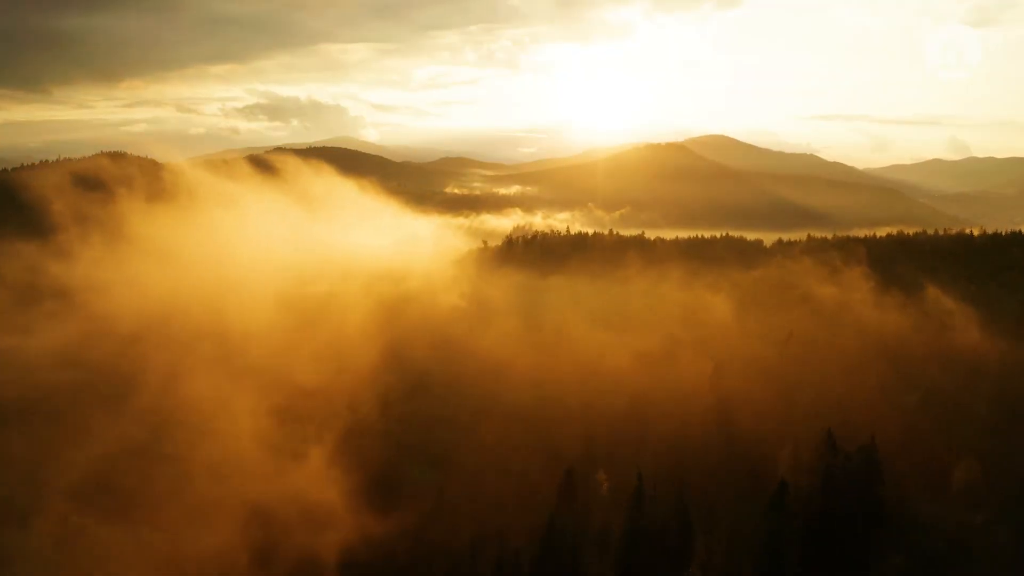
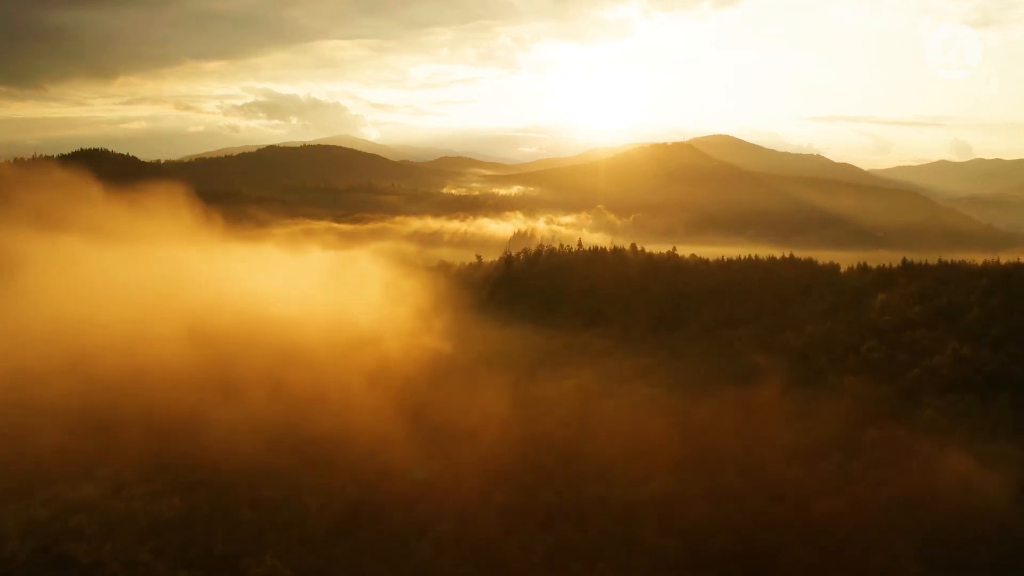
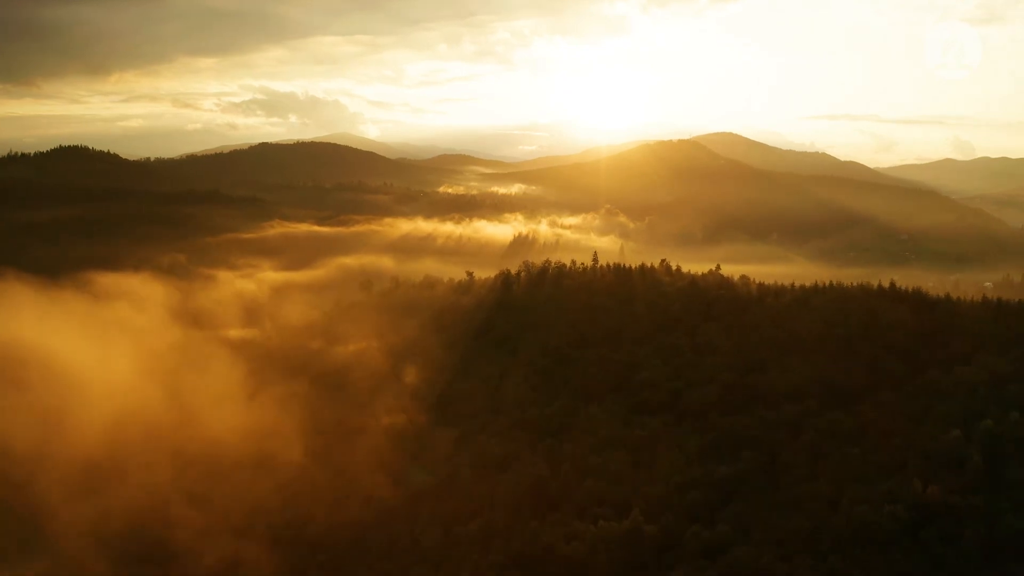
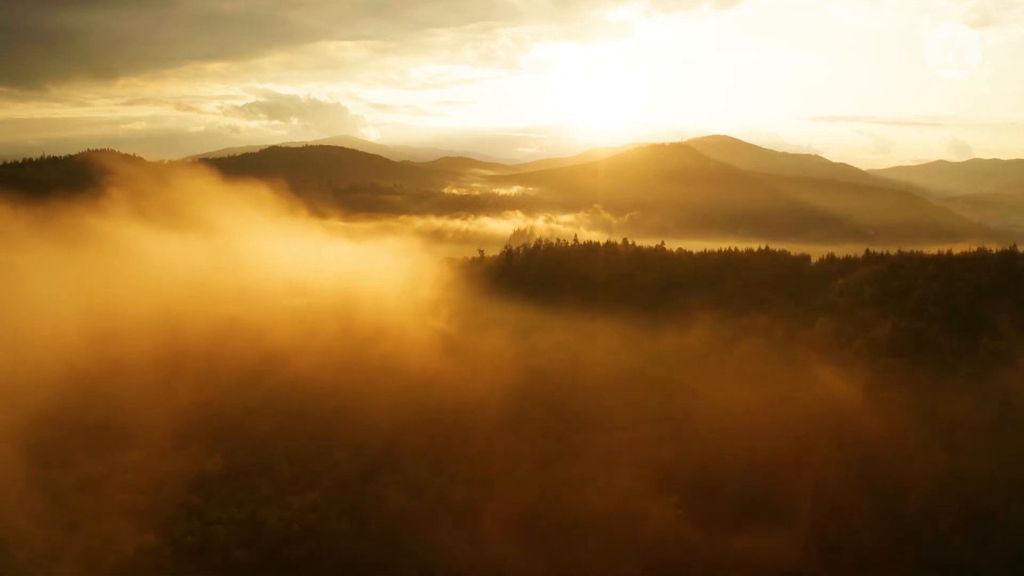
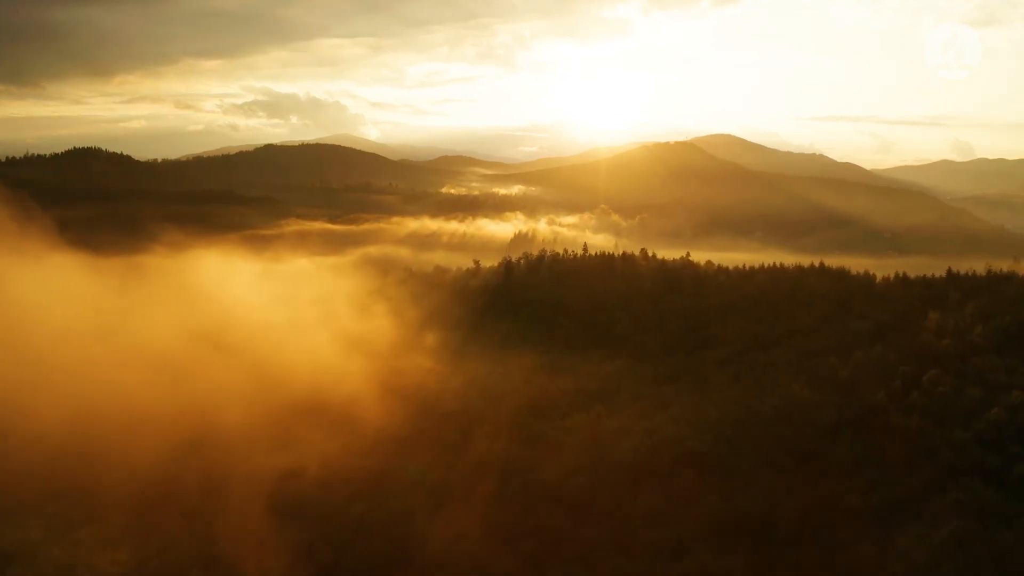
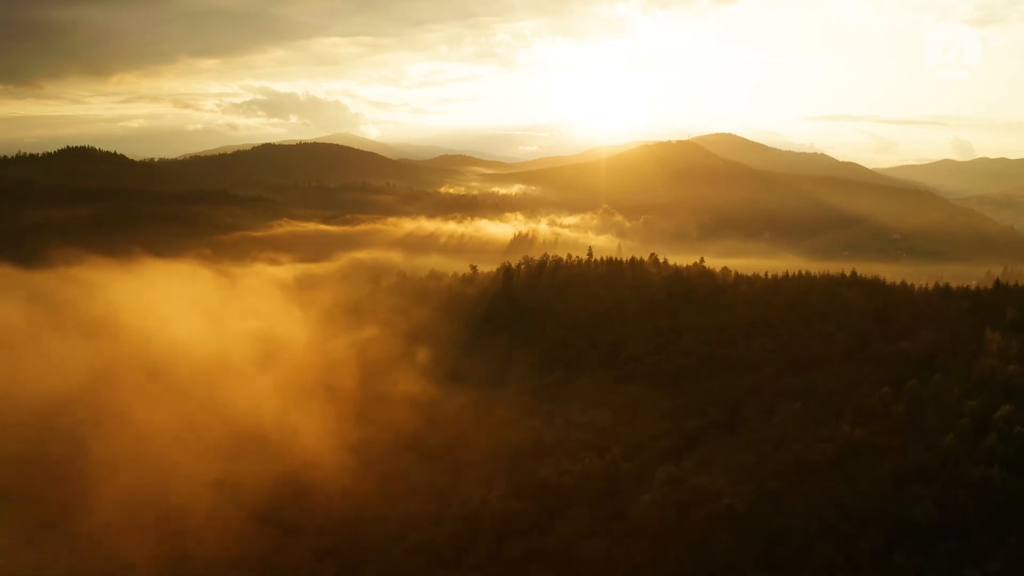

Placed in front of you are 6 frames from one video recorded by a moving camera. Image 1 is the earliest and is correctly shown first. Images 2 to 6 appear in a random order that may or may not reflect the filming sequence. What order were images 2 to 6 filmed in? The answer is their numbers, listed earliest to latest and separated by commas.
4, 2, 5, 6, 3
